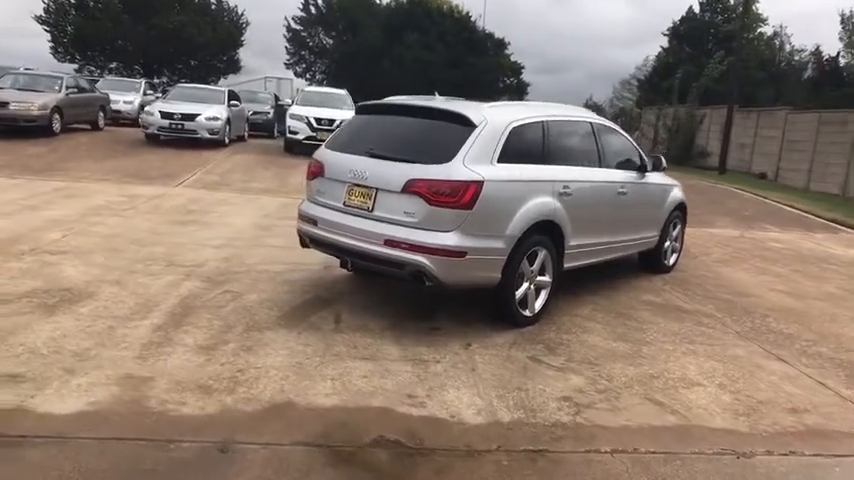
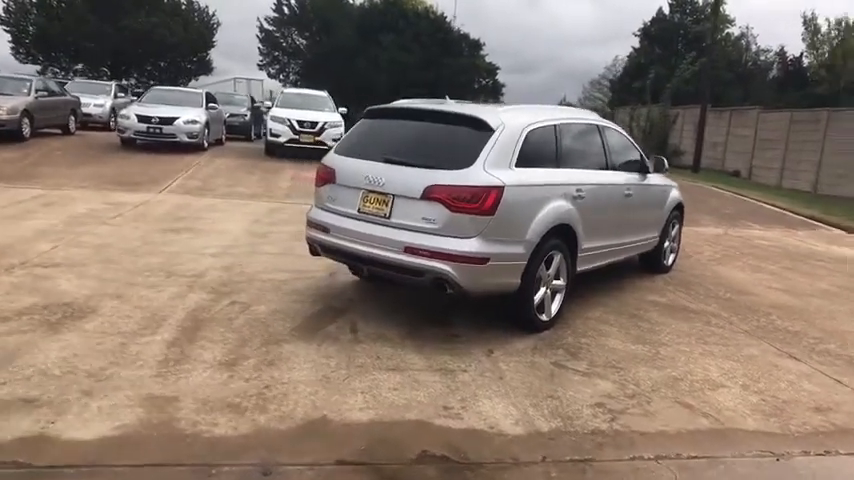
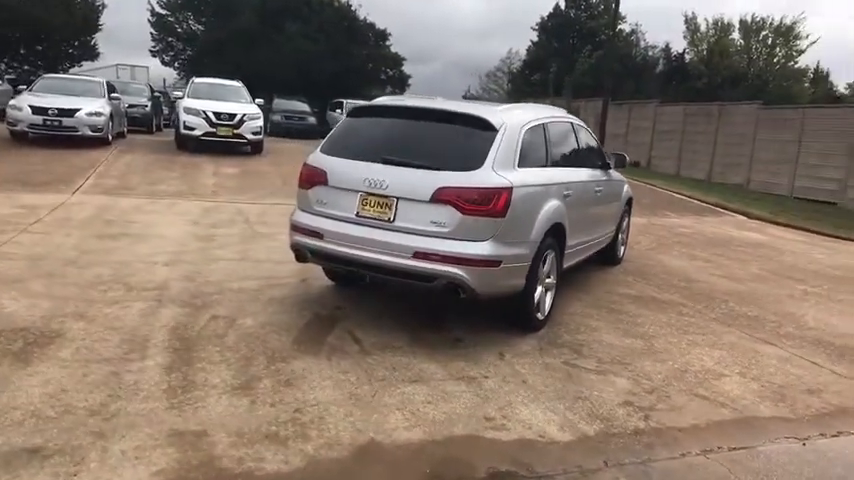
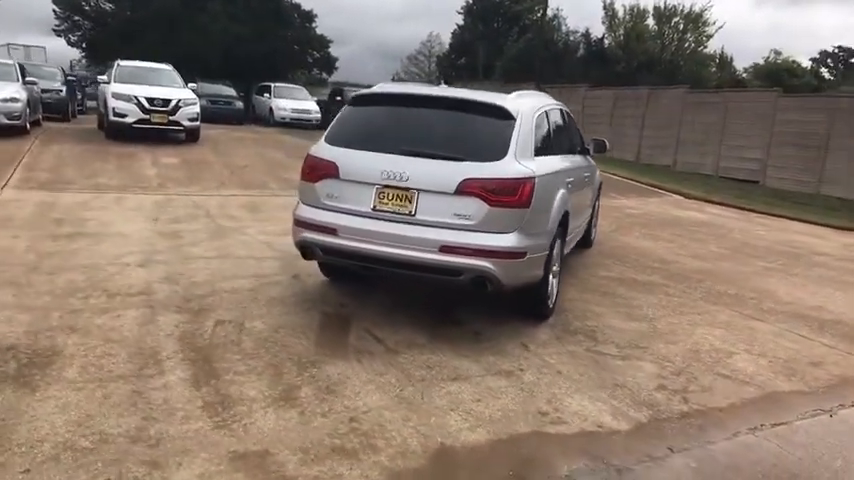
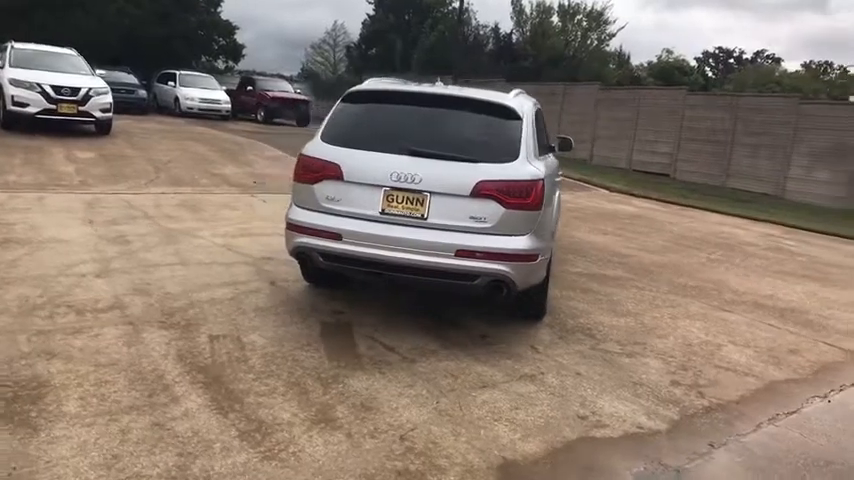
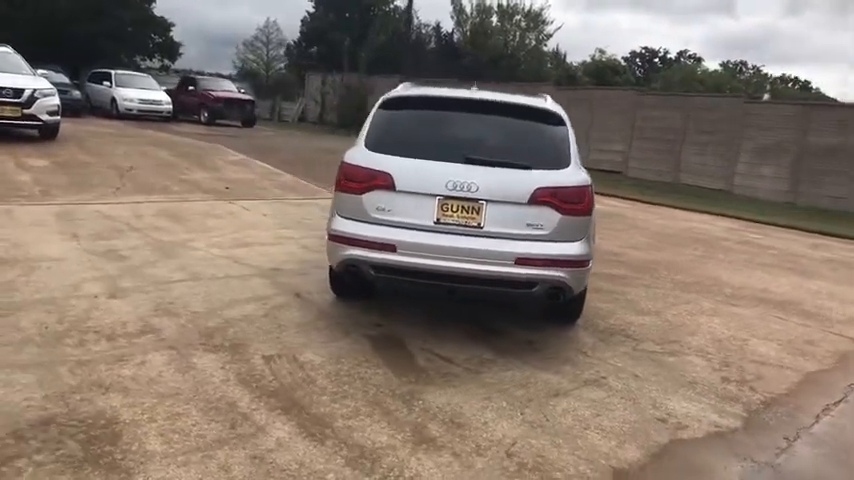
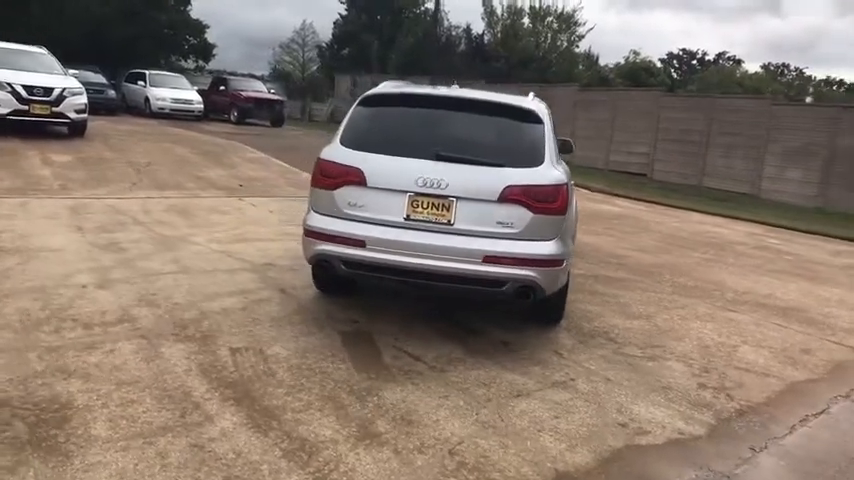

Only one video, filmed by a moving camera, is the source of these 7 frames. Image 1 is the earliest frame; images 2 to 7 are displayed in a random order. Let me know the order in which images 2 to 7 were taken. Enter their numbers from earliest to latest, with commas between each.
2, 3, 4, 5, 7, 6
